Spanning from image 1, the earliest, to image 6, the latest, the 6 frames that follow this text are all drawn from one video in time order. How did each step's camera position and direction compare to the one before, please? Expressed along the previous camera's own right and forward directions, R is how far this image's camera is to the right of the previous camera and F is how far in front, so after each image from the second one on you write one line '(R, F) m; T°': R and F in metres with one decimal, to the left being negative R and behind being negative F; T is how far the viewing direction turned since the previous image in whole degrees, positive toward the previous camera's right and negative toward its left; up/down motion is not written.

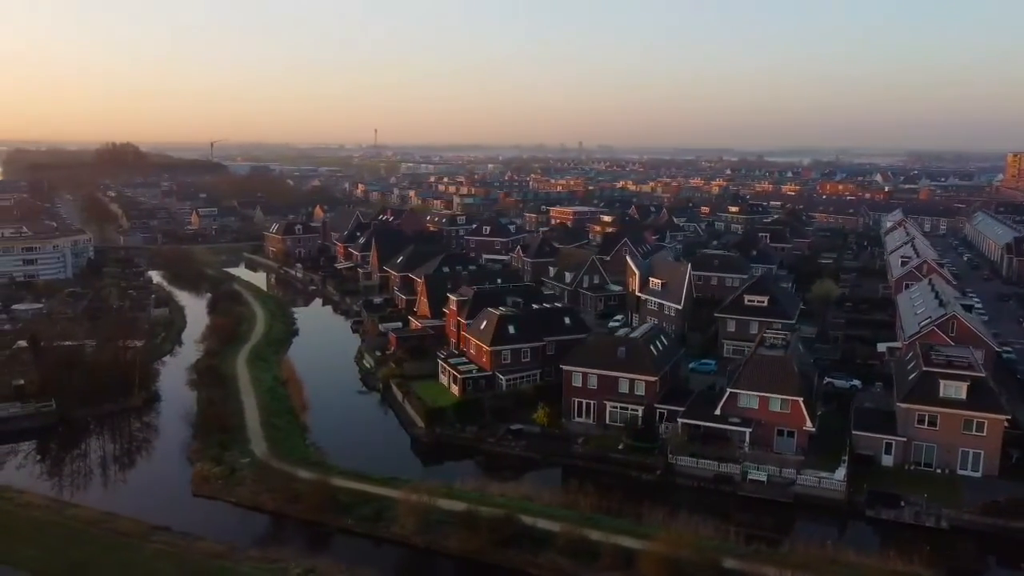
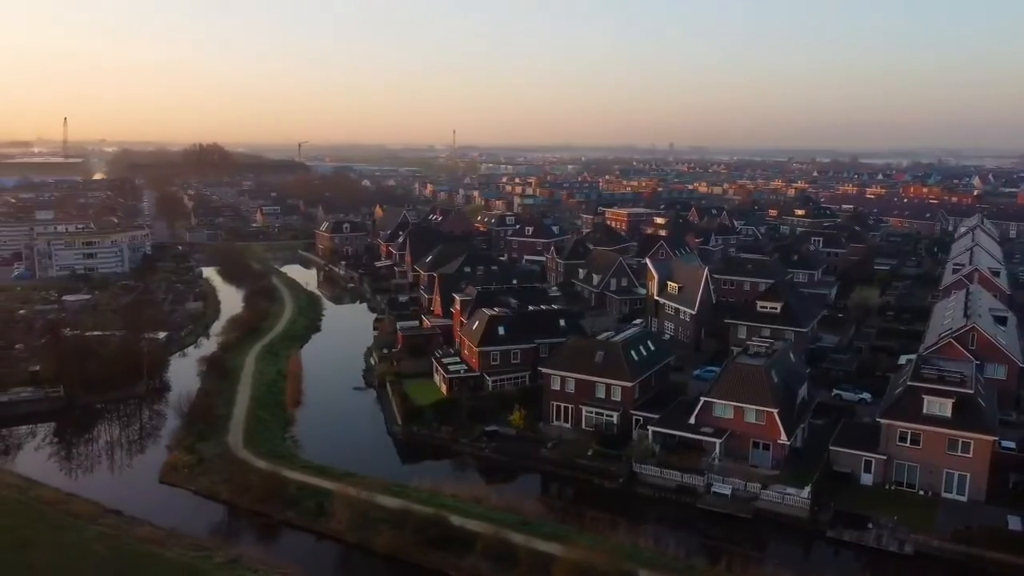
(+2.4, +0.3) m; -6°
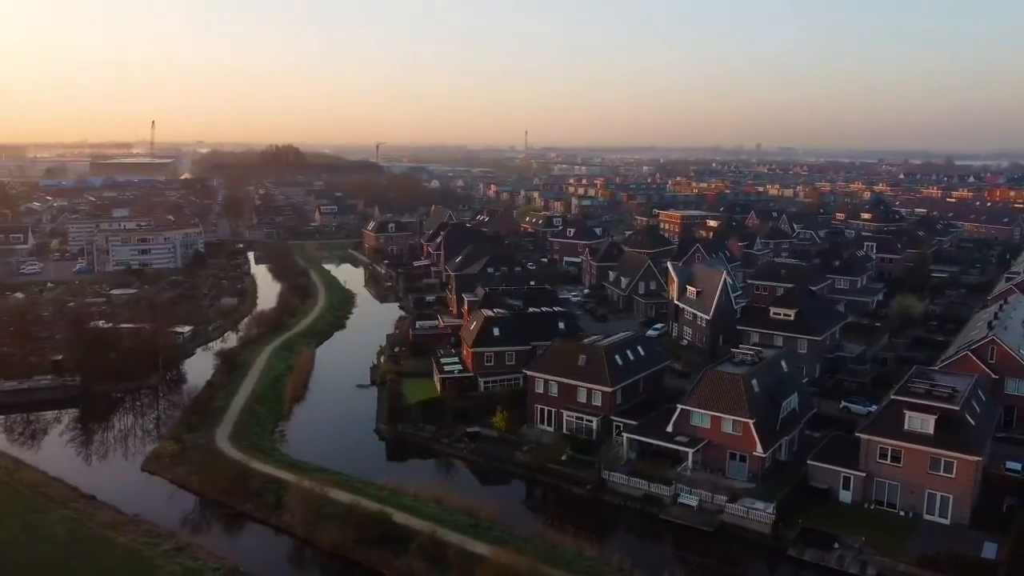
(+2.1, +0.2) m; -5°
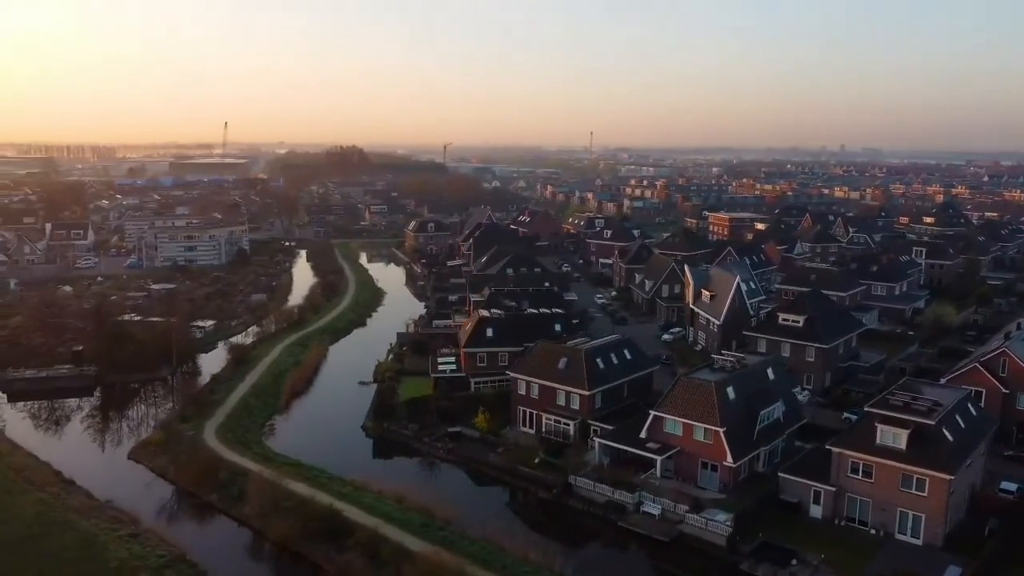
(+2.0, +0.1) m; -5°
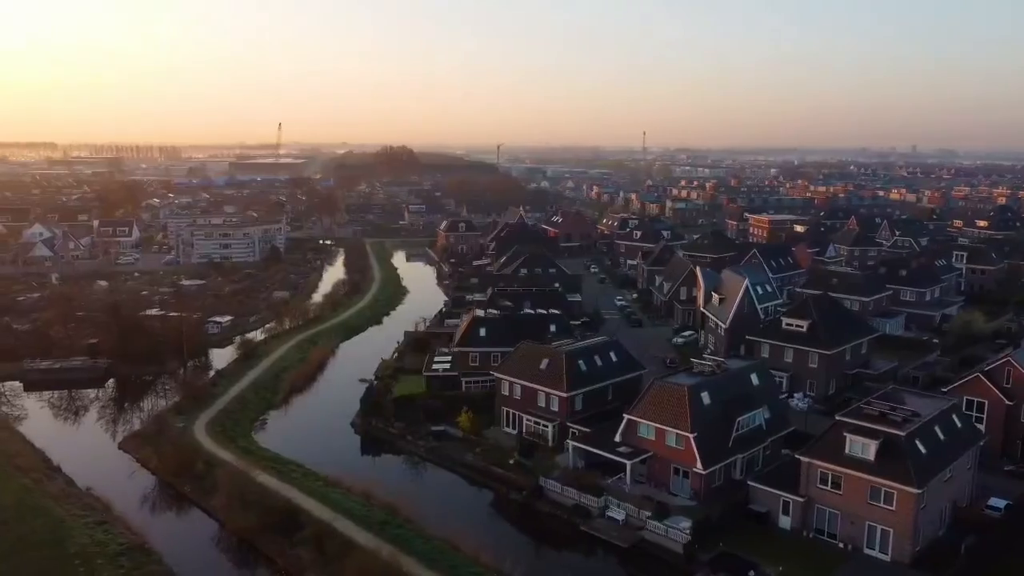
(+1.6, +0.1) m; -4°
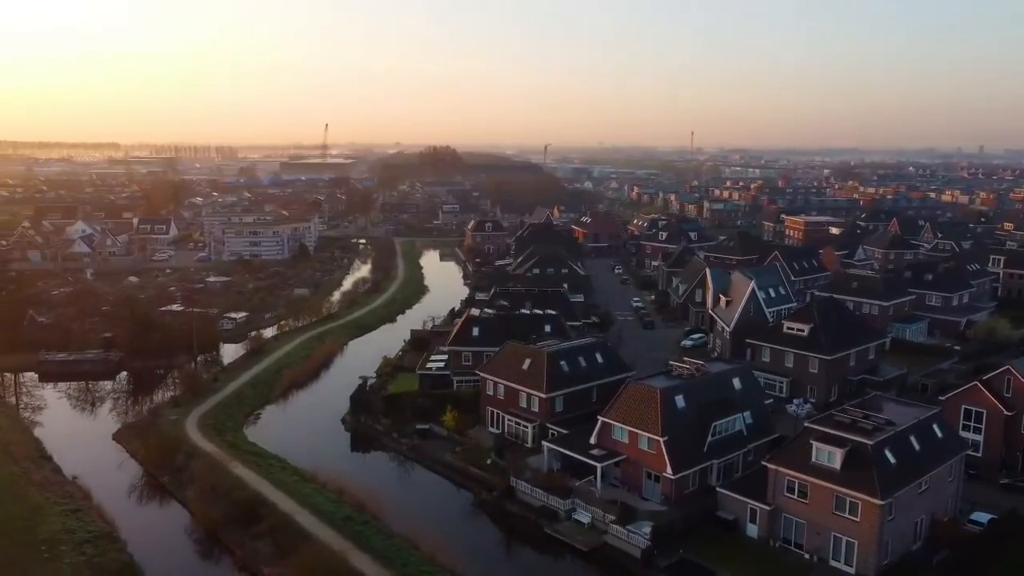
(+1.5, +0.1) m; -3°
